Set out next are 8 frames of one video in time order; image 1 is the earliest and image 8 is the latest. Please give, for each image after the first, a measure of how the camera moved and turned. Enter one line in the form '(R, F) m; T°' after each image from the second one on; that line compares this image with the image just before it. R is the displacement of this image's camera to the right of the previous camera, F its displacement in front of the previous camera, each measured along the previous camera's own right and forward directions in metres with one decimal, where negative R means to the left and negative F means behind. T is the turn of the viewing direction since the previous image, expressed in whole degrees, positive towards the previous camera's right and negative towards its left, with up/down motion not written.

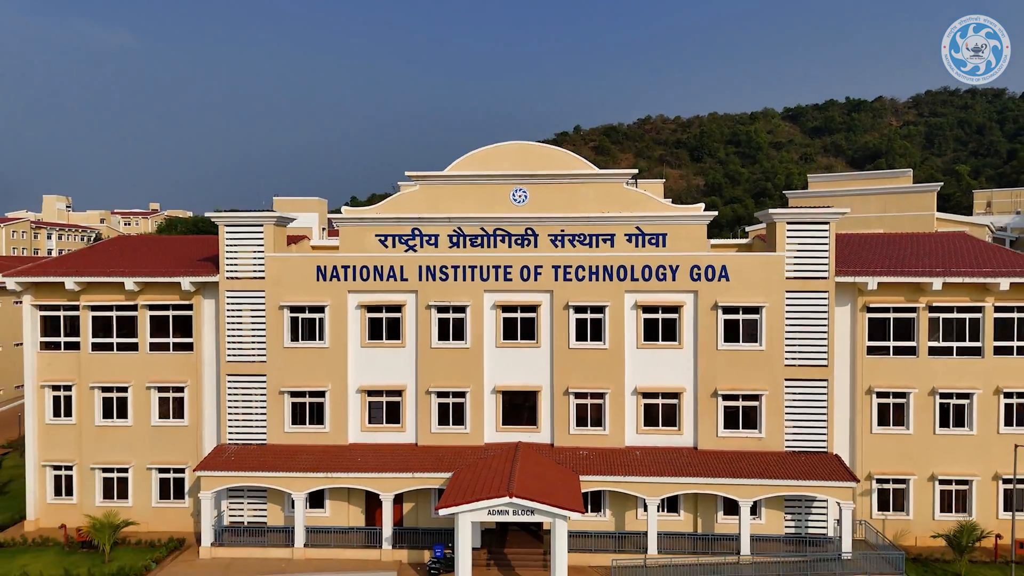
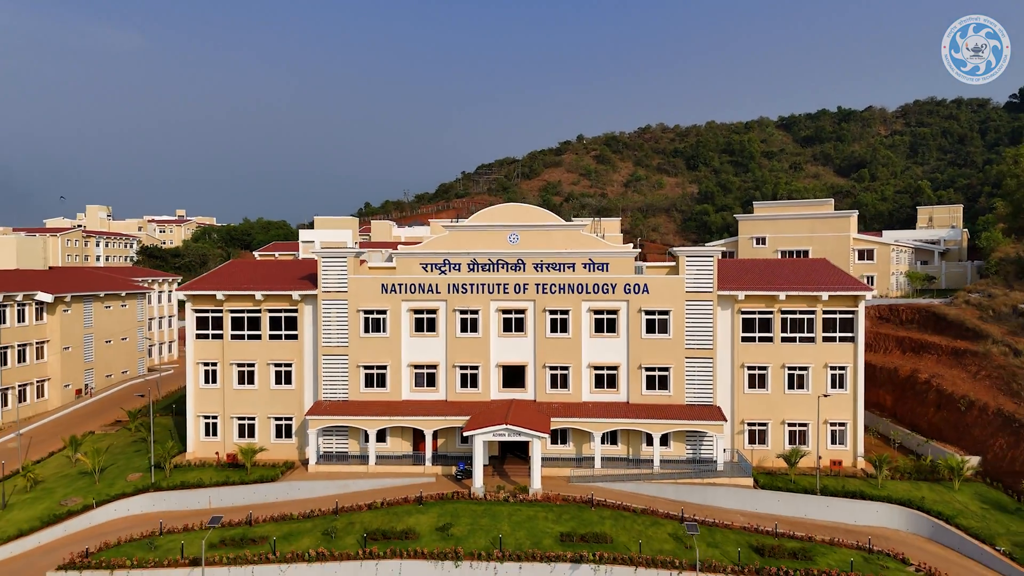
(+0.4, -9.2) m; -1°
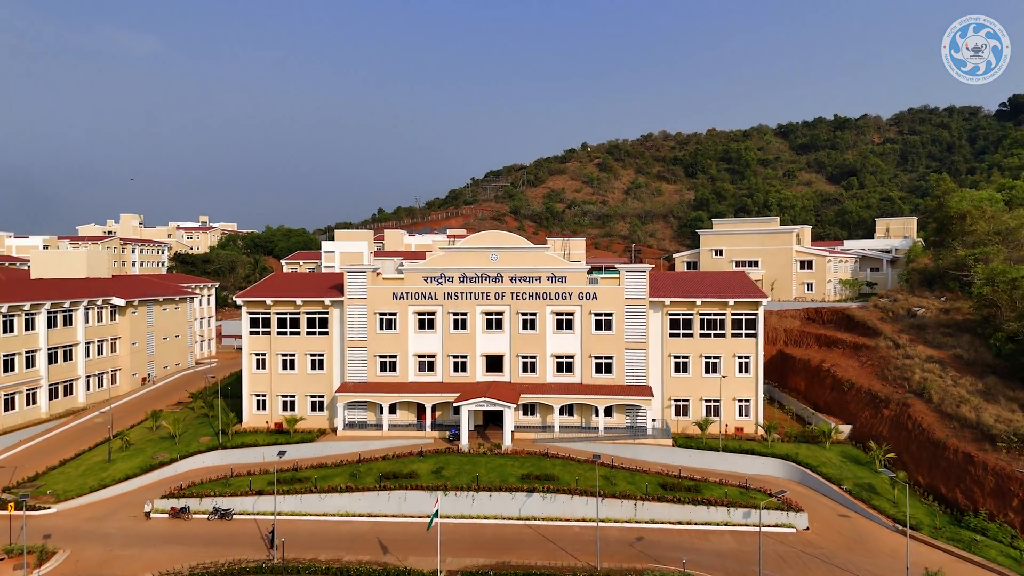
(+1.5, -8.0) m; -1°
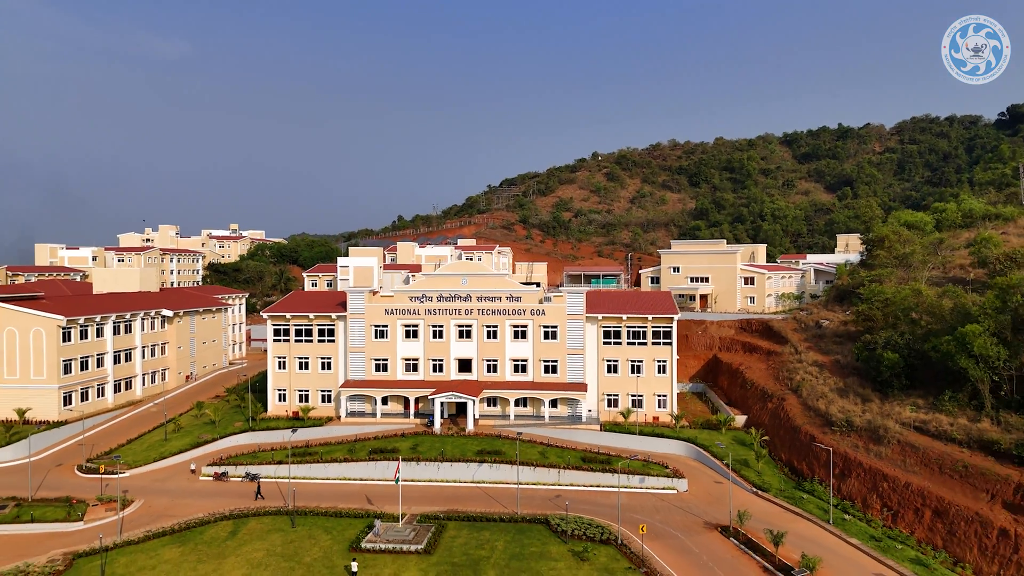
(+3.5, -8.9) m; -2°
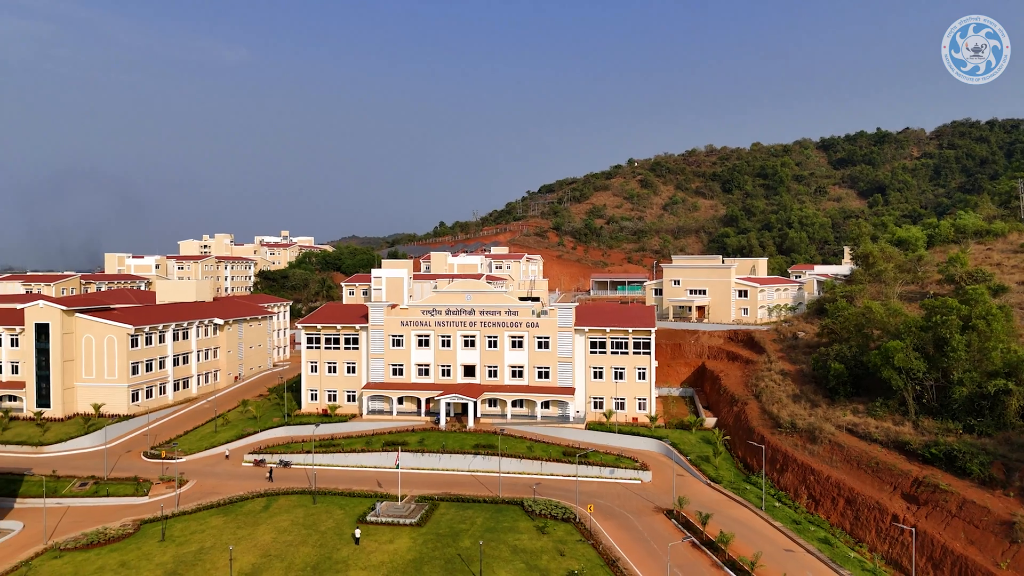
(+3.4, -6.0) m; -4°
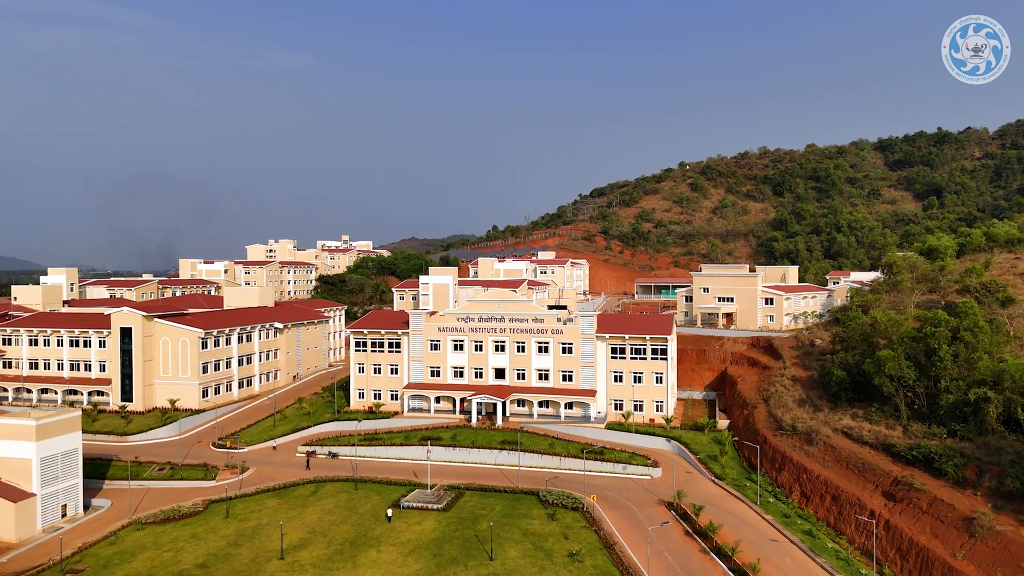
(+2.3, -4.2) m; -5°
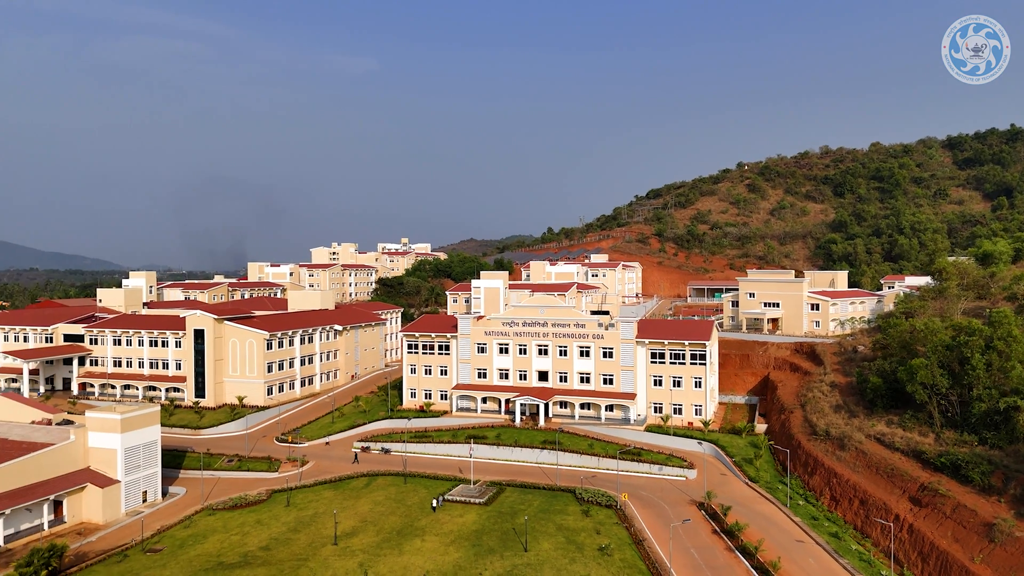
(+1.3, -2.3) m; -5°
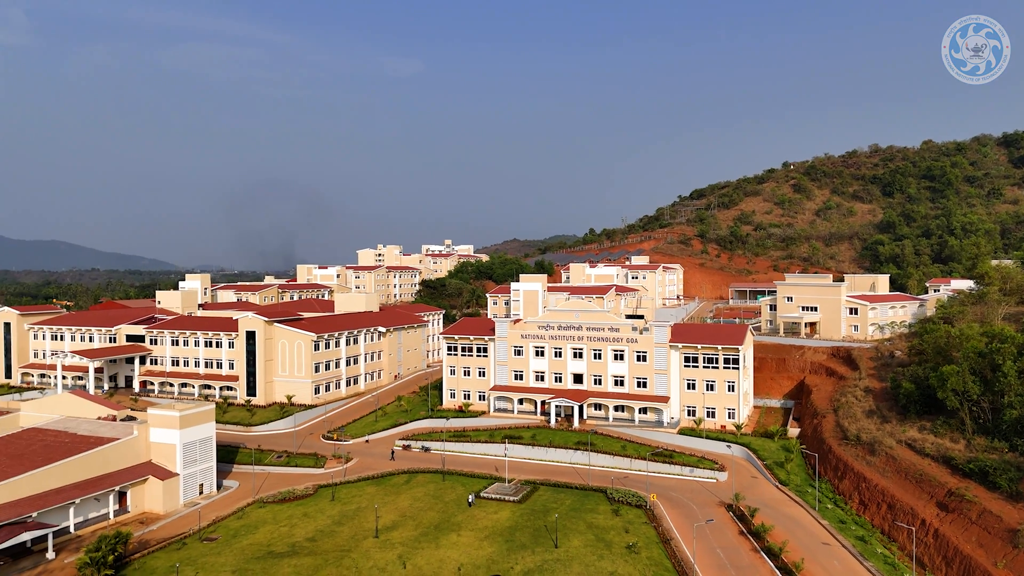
(+0.7, -1.6) m; -3°
